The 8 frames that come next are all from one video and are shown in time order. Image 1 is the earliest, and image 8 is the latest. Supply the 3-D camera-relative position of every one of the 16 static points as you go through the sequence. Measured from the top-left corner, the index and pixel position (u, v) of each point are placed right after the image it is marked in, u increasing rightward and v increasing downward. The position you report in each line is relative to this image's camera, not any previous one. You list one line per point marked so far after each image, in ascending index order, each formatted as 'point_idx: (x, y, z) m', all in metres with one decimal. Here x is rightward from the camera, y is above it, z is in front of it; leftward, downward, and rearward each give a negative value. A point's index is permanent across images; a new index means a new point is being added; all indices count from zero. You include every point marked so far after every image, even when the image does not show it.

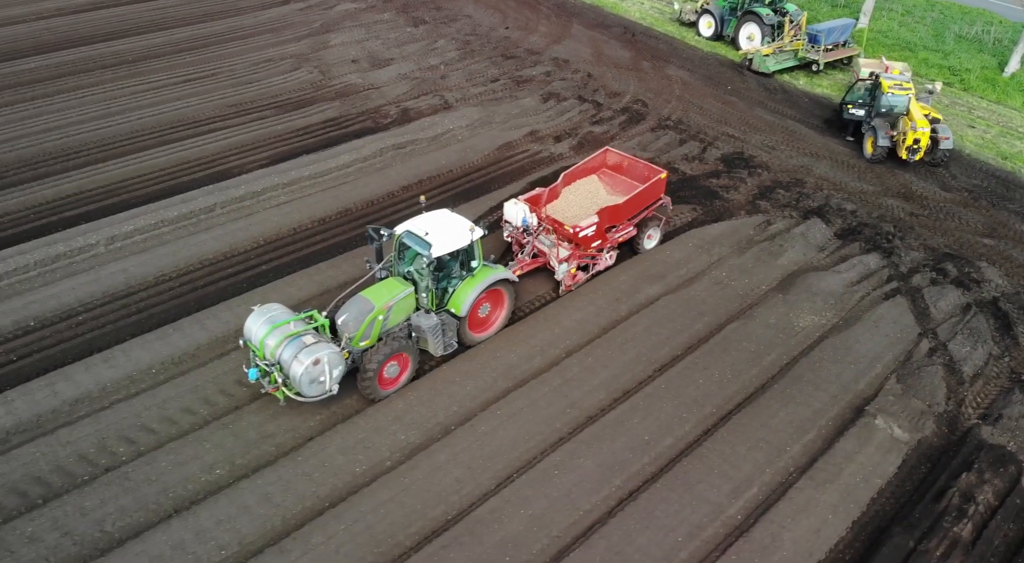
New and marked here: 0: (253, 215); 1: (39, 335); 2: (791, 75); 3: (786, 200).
0: (-4.3, +1.1, +13.9) m
1: (-6.1, -0.7, +10.9) m
2: (+6.8, +5.0, +20.0) m
3: (+4.7, +1.4, +14.2) m
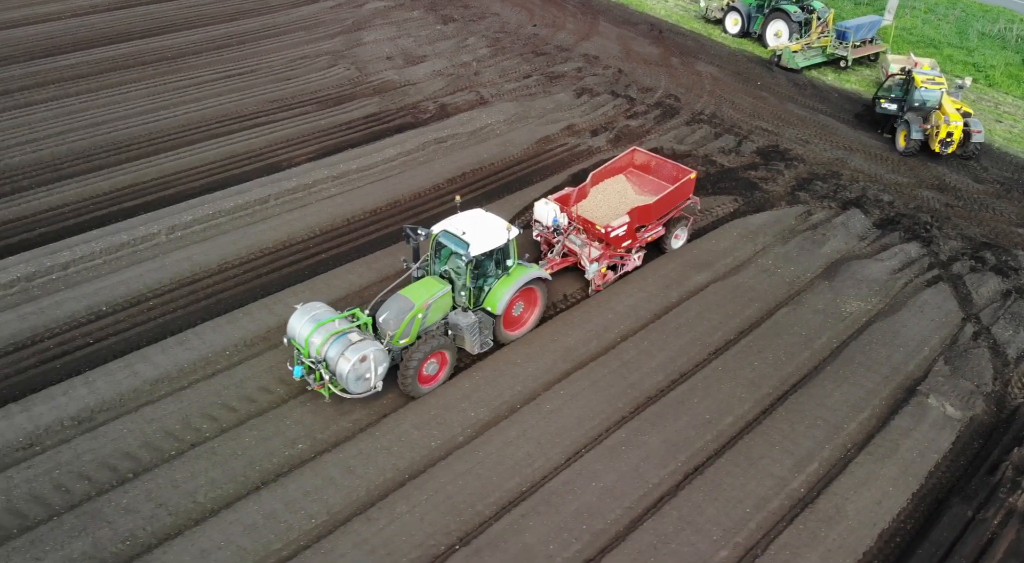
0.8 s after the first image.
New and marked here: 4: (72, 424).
0: (-3.5, +1.3, +14.2) m
1: (-5.3, -0.5, +11.2) m
2: (+7.6, +5.2, +20.3) m
3: (+5.5, +1.6, +14.5) m
4: (-4.9, -1.6, +9.2) m
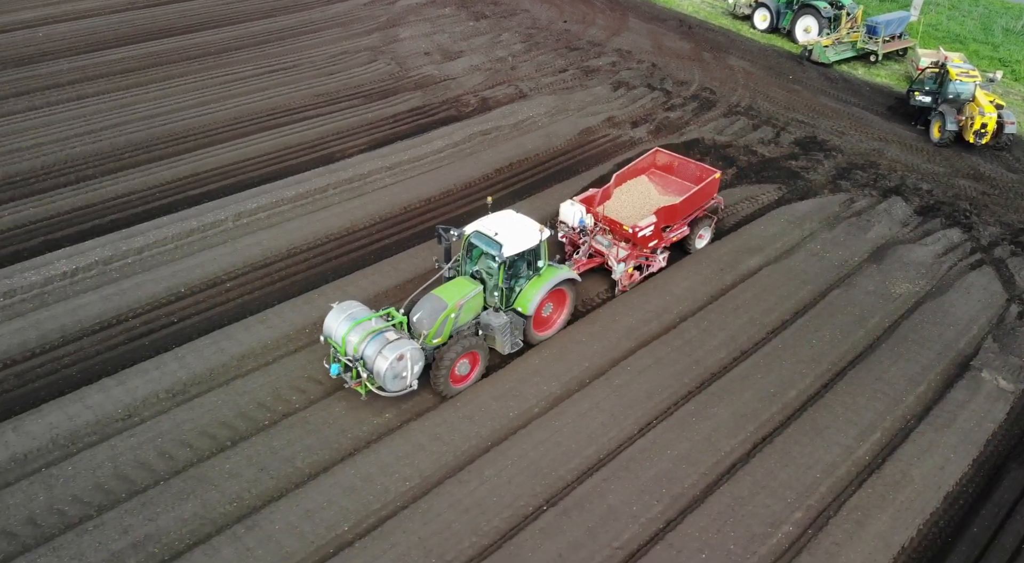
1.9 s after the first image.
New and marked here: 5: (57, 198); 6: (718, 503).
0: (-2.6, +1.5, +14.7) m
1: (-4.4, -0.2, +11.7) m
2: (+8.5, +5.5, +20.7) m
3: (+6.4, +1.9, +14.9) m
4: (-4.0, -1.4, +9.7) m
5: (-7.8, +1.4, +14.1) m
6: (+2.2, -2.3, +8.5) m
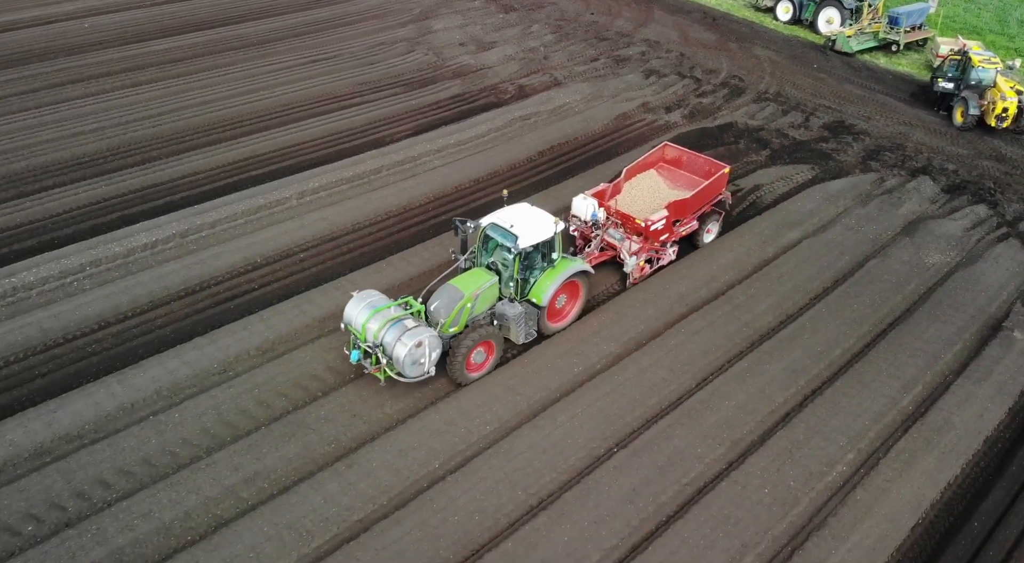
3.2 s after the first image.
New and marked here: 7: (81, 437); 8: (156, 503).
0: (-1.8, +2.0, +15.4) m
1: (-3.6, +0.2, +12.4) m
2: (+9.4, +5.9, +21.5) m
3: (+7.2, +2.3, +15.6) m
4: (-3.2, -0.9, +10.4) m
5: (-6.9, +1.9, +14.8) m
6: (+3.0, -1.8, +9.3) m
7: (-4.8, -1.7, +9.2) m
8: (-3.6, -2.2, +8.4) m
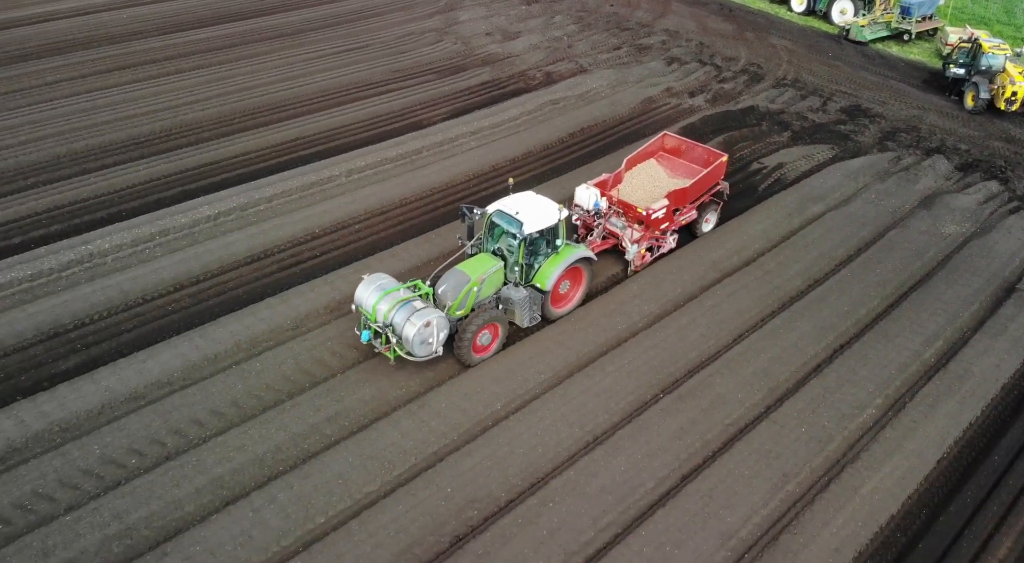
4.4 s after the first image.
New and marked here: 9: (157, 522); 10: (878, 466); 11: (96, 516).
0: (-1.1, +2.5, +16.2) m
1: (-2.9, +0.7, +13.2) m
2: (+10.1, +6.4, +22.2) m
3: (+7.9, +2.8, +16.4) m
4: (-2.5, -0.4, +11.2) m
5: (-6.3, +2.4, +15.6) m
6: (+3.7, -1.3, +10.1) m
7: (-4.1, -1.2, +10.0) m
8: (-2.9, -1.7, +9.2) m
9: (-3.6, -2.4, +8.3) m
10: (+4.0, -2.0, +9.1) m
11: (-4.2, -2.4, +8.3) m
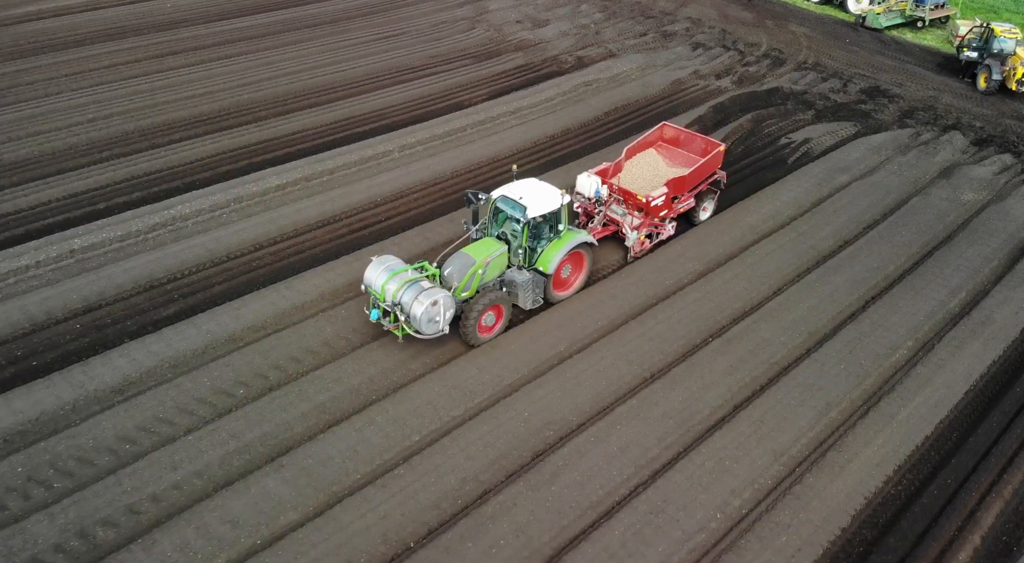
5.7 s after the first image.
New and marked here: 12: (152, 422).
0: (-0.3, +3.1, +17.2) m
1: (-2.1, +1.3, +14.2) m
2: (+10.9, +7.1, +23.2) m
3: (+8.8, +3.5, +17.4) m
4: (-1.7, +0.2, +12.2) m
5: (-5.4, +3.0, +16.6) m
6: (+4.5, -0.7, +11.0) m
7: (-3.3, -0.6, +11.0) m
8: (-2.1, -1.1, +10.2) m
9: (-2.7, -1.8, +9.2) m
10: (+4.9, -1.4, +10.0) m
11: (-3.4, -1.7, +9.3) m
12: (-4.1, -1.6, +9.5) m
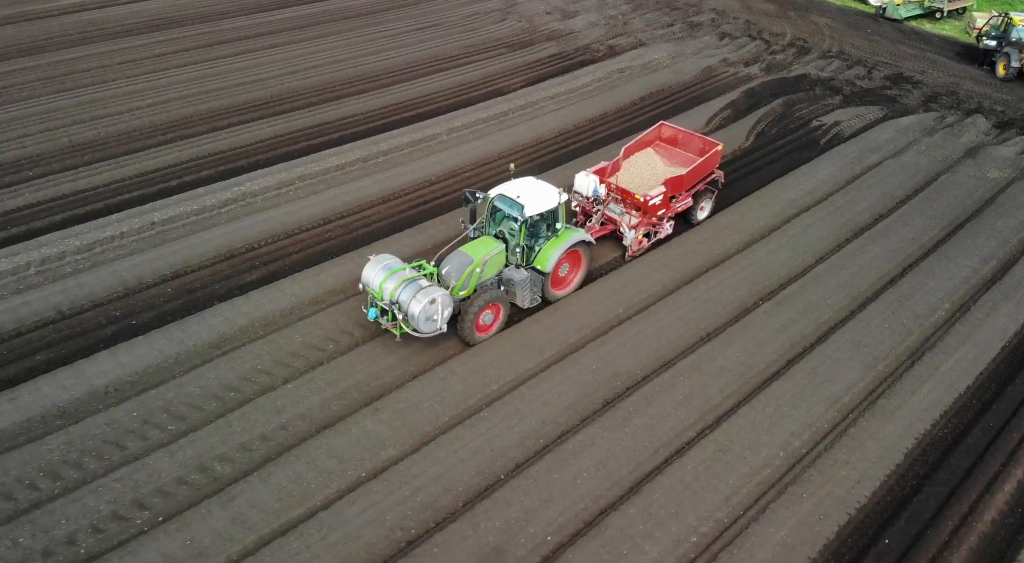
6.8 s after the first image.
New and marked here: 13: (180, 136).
0: (+0.6, +3.6, +18.0) m
1: (-1.2, +1.8, +15.0) m
2: (+11.8, +7.6, +24.0) m
3: (+9.7, +3.9, +18.2) m
4: (-0.8, +0.7, +13.0) m
5: (-4.5, +3.5, +17.3) m
6: (+5.4, -0.2, +11.8) m
7: (-2.4, -0.1, +11.8) m
8: (-1.2, -0.6, +10.9) m
9: (-1.8, -1.3, +10.0) m
10: (+5.8, -0.9, +10.8) m
11: (-2.5, -1.3, +10.0) m
12: (-3.2, -1.1, +10.3) m
13: (-6.6, +2.9, +16.5) m
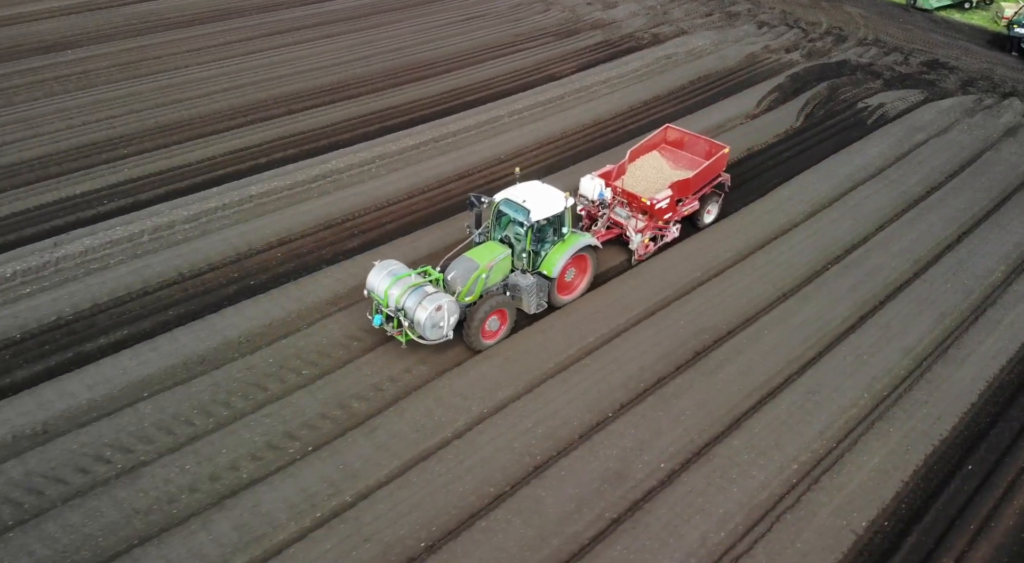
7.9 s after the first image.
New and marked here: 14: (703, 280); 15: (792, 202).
0: (+2.0, +4.2, +18.8) m
1: (+0.1, +2.4, +15.9) m
2: (+13.1, +8.1, +24.9) m
3: (+11.0, +4.5, +19.1) m
4: (+0.5, +1.3, +13.9) m
5: (-3.2, +4.0, +18.2) m
6: (+6.7, +0.3, +12.7) m
7: (-1.1, +0.4, +12.7) m
8: (+0.1, -0.1, +11.8) m
9: (-0.5, -0.8, +10.9) m
10: (+7.1, -0.4, +11.7) m
11: (-1.1, -0.7, +10.9) m
12: (-1.9, -0.6, +11.1) m
13: (-5.3, +3.5, +17.4) m
14: (+2.9, +0.1, +12.4) m
15: (+4.9, +1.4, +14.4) m
